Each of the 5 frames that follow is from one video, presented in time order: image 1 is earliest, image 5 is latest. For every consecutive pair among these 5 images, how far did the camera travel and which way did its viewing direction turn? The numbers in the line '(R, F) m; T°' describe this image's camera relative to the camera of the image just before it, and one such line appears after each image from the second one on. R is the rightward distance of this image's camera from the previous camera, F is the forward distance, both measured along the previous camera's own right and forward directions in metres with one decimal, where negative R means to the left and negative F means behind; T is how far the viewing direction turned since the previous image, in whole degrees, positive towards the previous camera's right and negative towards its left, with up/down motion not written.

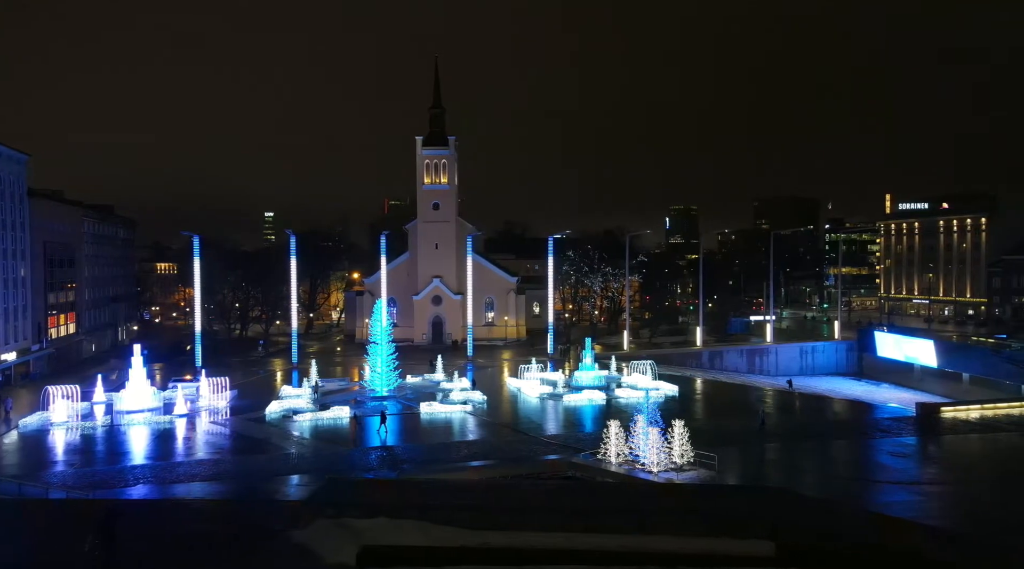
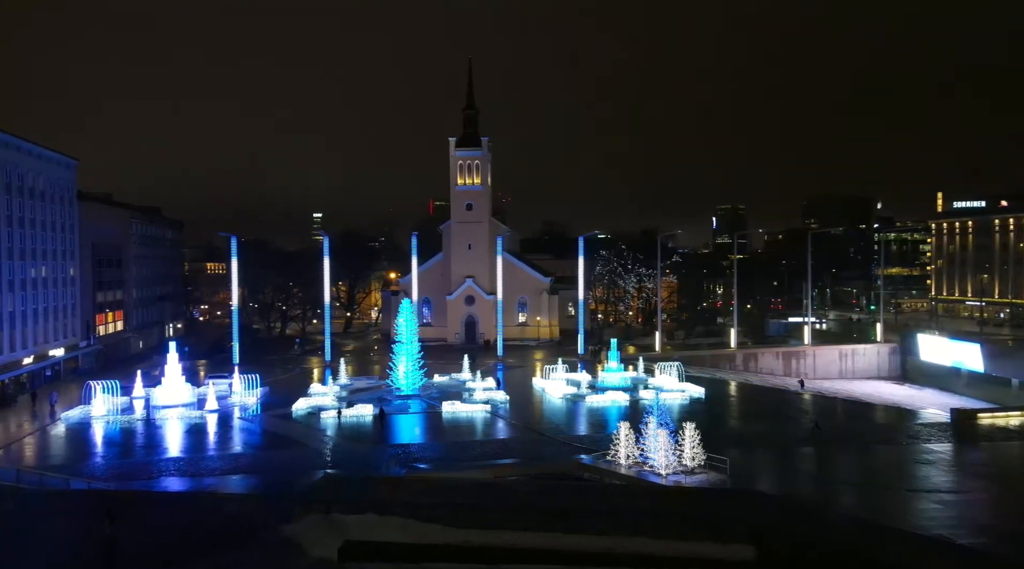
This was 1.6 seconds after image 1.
(+2.6, -0.1) m; -5°
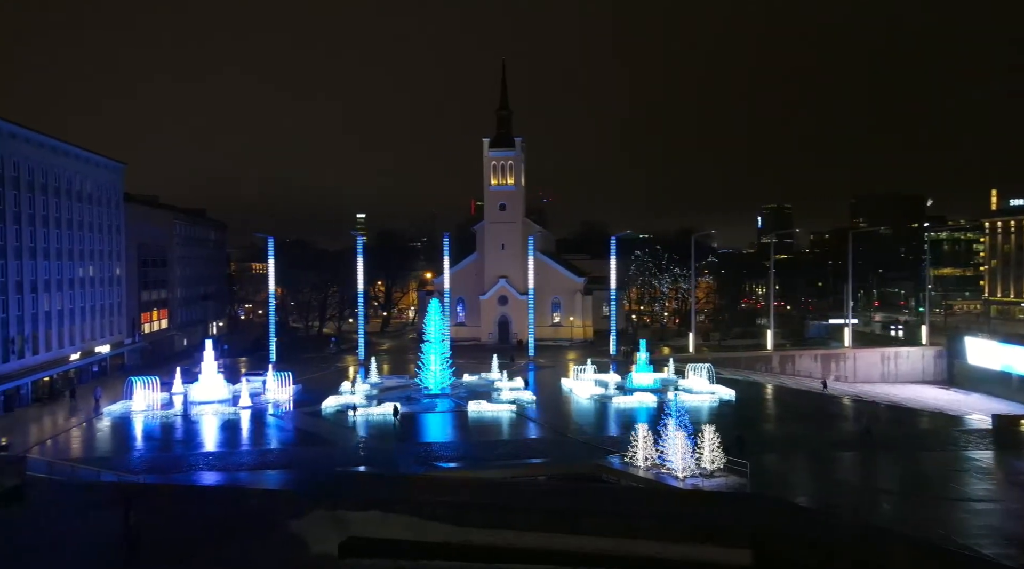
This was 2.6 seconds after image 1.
(+1.9, 0.0) m; -4°
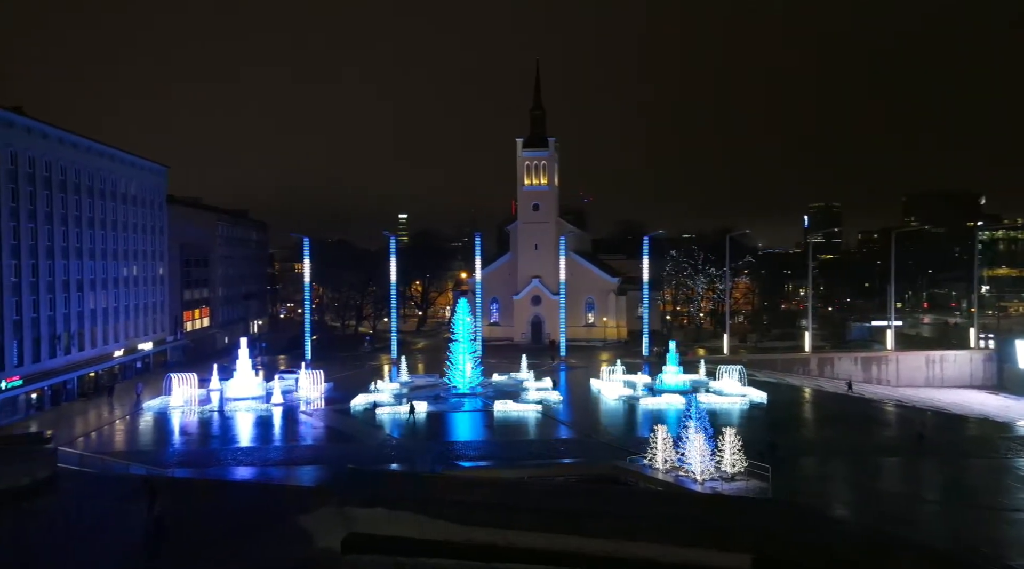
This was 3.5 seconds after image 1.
(+1.9, +0.1) m; -4°
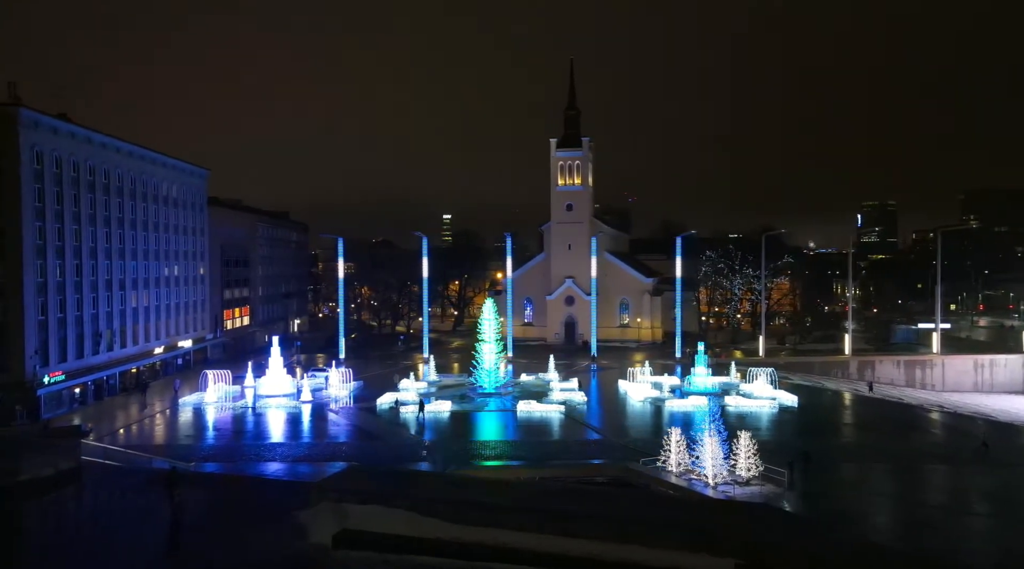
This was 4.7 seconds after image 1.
(+2.4, +0.4) m; -5°
